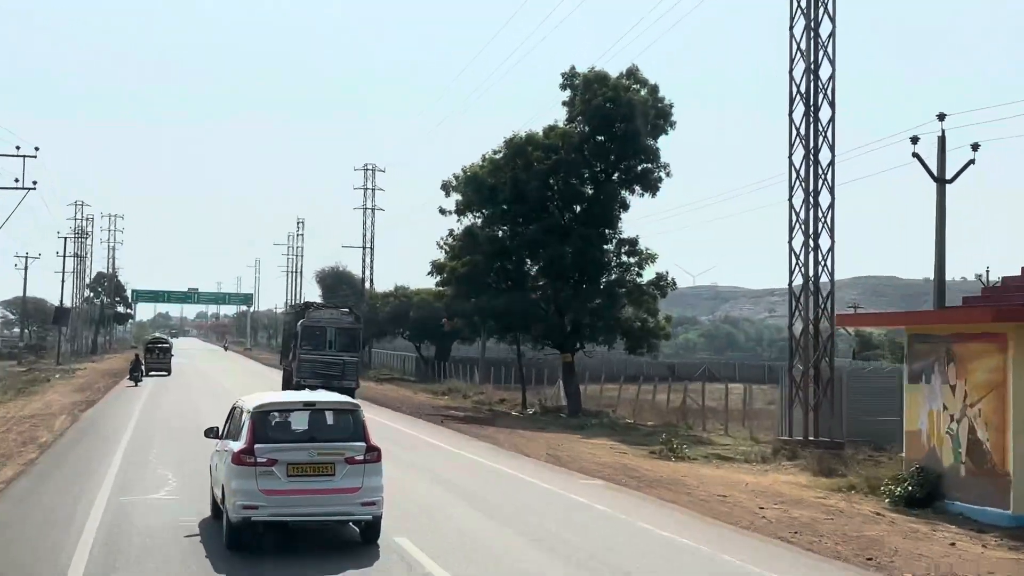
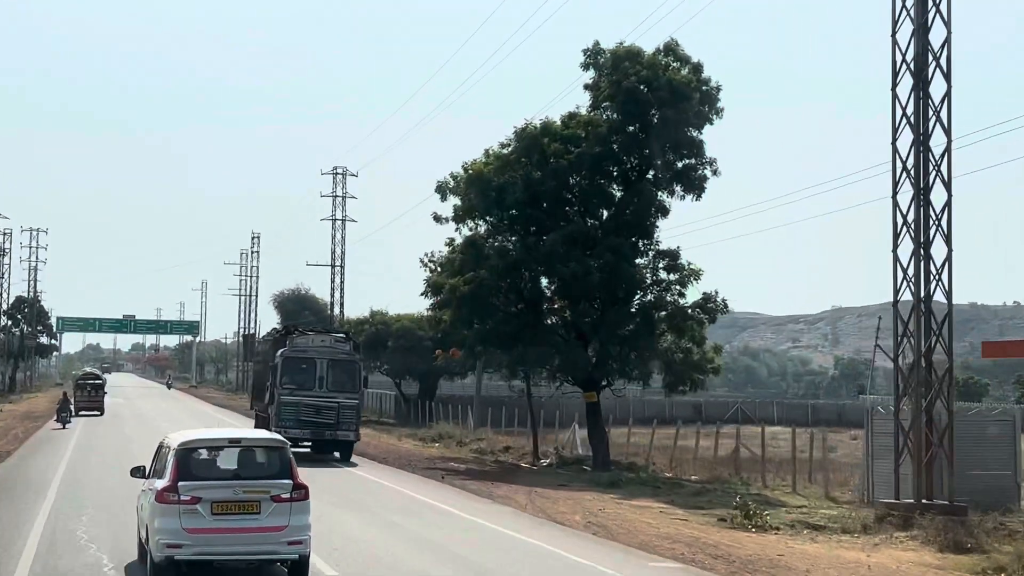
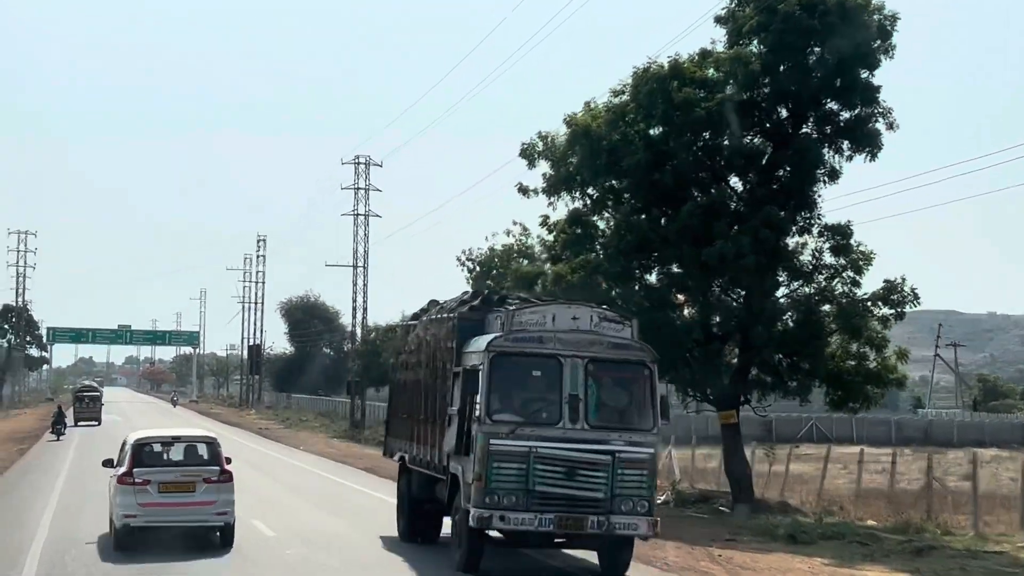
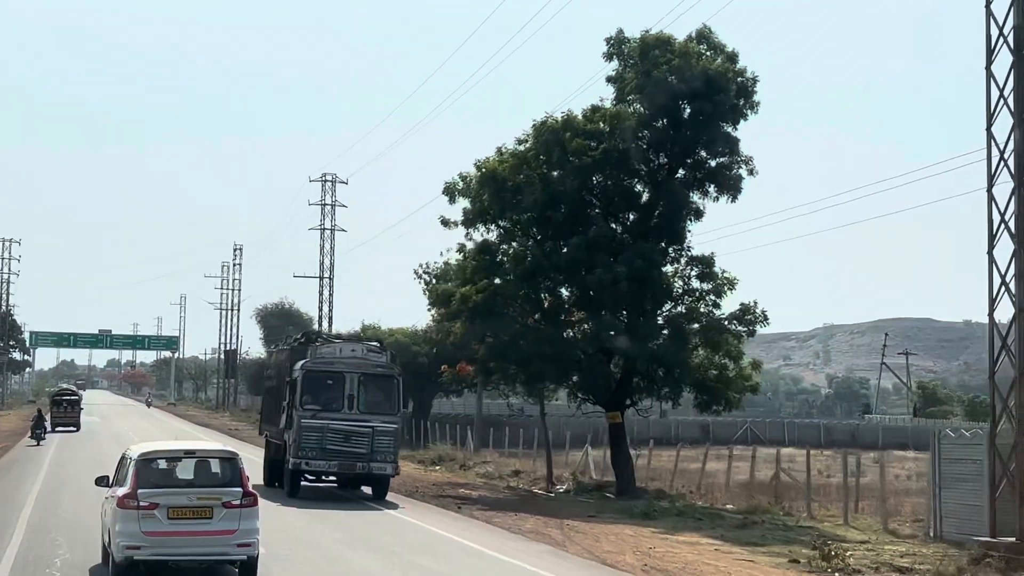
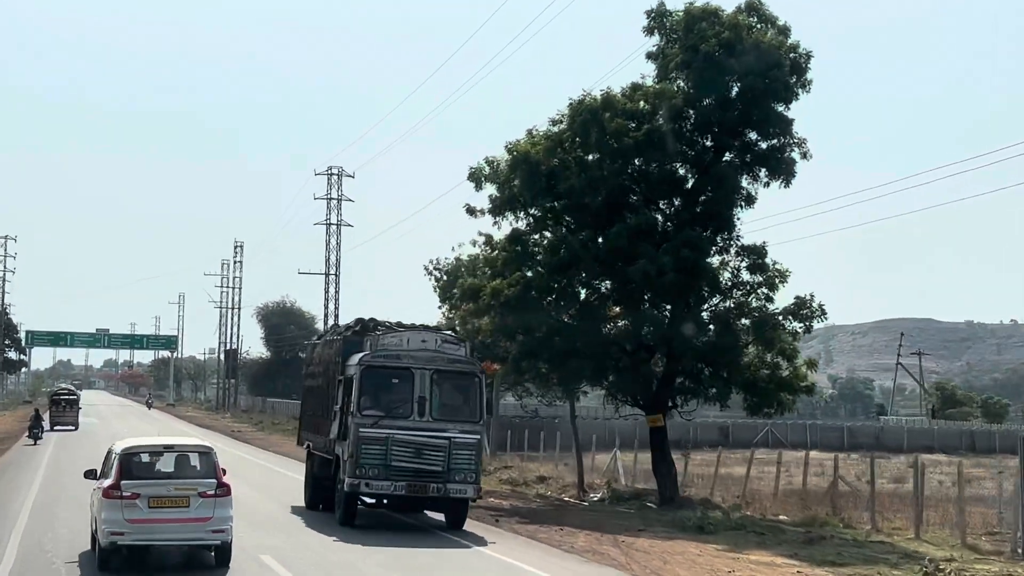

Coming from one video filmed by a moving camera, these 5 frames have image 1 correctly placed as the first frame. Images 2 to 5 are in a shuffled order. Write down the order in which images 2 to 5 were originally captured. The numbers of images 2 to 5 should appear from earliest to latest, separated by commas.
2, 4, 5, 3
